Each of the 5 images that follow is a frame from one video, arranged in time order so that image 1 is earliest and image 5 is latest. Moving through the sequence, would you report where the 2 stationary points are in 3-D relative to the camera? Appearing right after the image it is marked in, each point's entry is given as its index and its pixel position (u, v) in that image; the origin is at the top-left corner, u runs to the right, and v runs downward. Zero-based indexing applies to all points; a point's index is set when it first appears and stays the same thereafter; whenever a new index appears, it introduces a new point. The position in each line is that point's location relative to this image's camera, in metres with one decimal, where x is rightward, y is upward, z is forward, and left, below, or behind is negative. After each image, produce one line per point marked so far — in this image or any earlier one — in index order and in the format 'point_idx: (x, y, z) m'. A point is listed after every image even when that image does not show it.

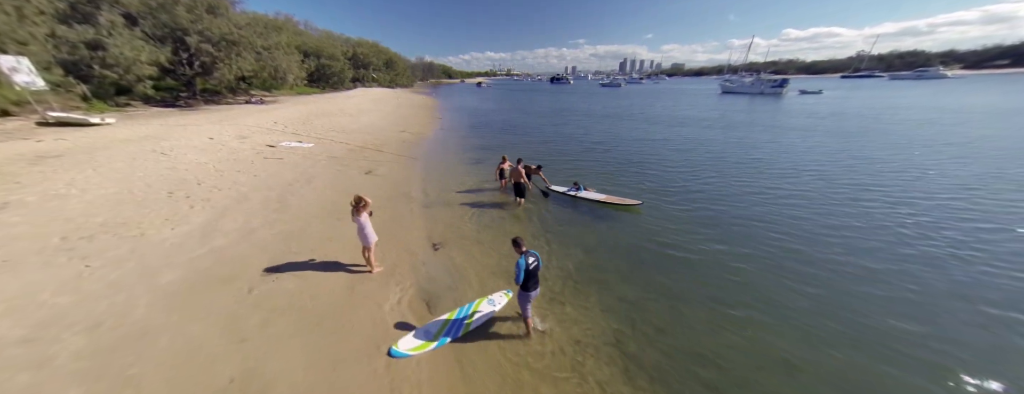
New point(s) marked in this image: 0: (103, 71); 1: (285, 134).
0: (-30.3, +9.3, +19.6) m
1: (-14.7, +4.0, +17.2) m
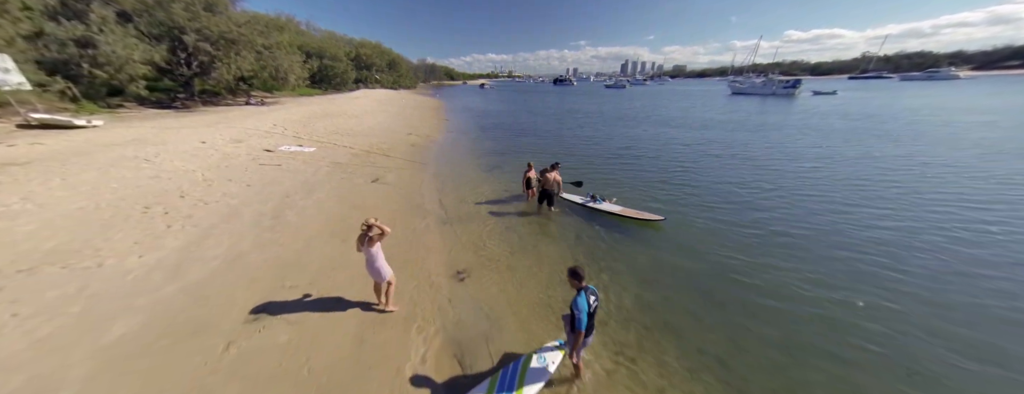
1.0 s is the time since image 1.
0: (-29.2, +8.8, +18.5) m
1: (-13.7, +3.6, +16.0) m
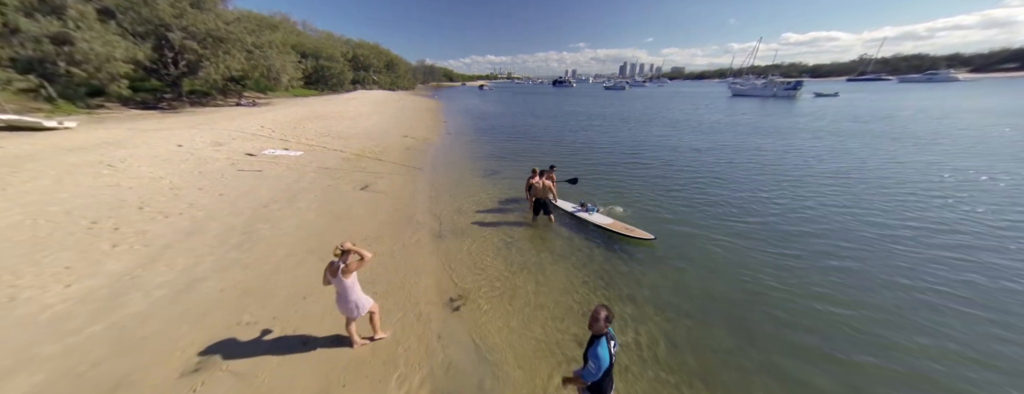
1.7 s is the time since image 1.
0: (-29.2, +8.5, +17.5) m
1: (-13.7, +3.2, +15.0) m
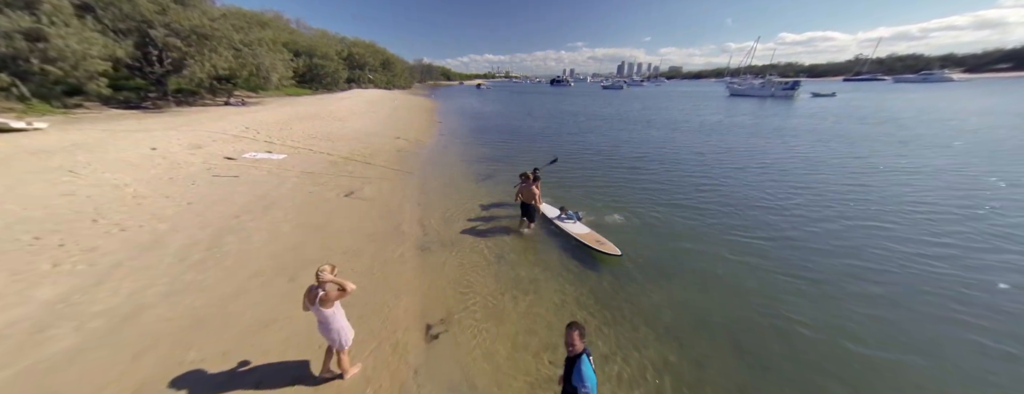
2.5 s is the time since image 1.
0: (-29.5, +8.2, +16.7) m
1: (-14.0, +3.0, +14.4) m
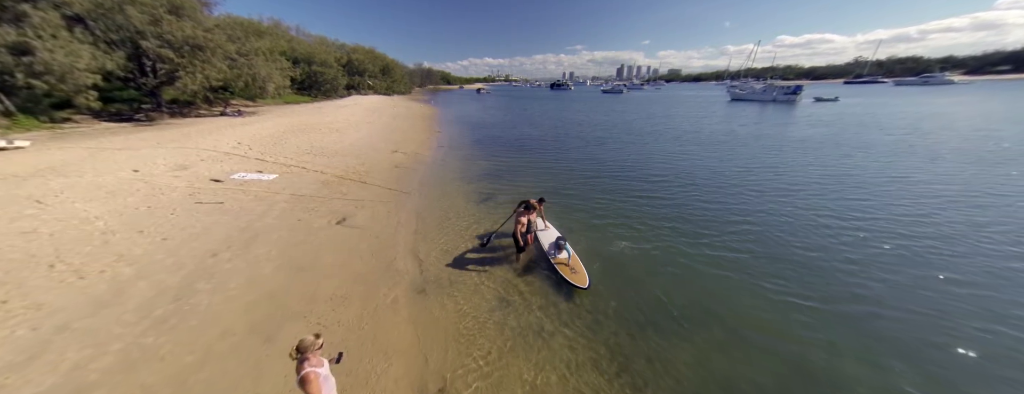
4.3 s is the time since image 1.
0: (-29.4, +7.0, +16.2) m
1: (-13.9, +1.9, +13.7) m
